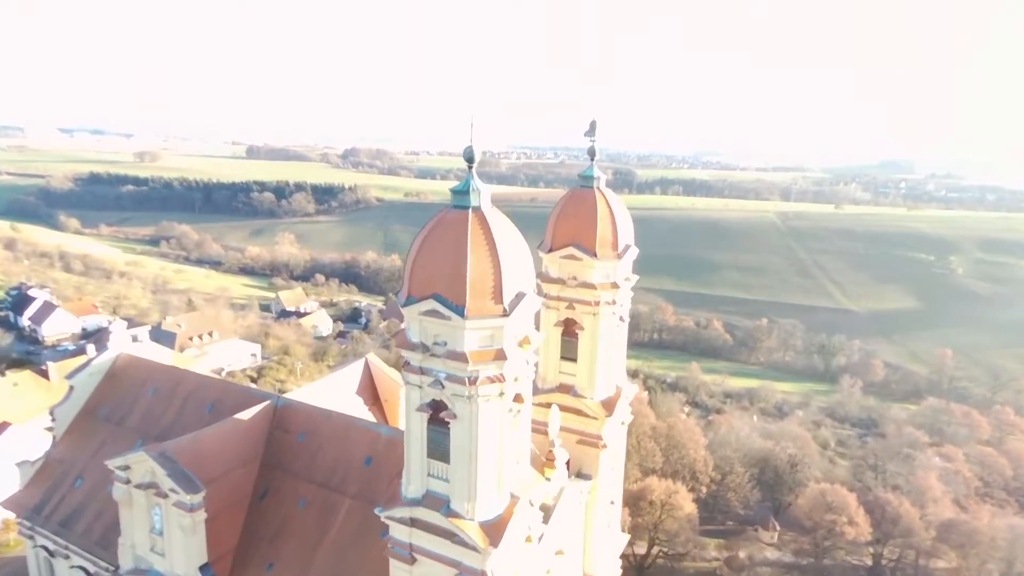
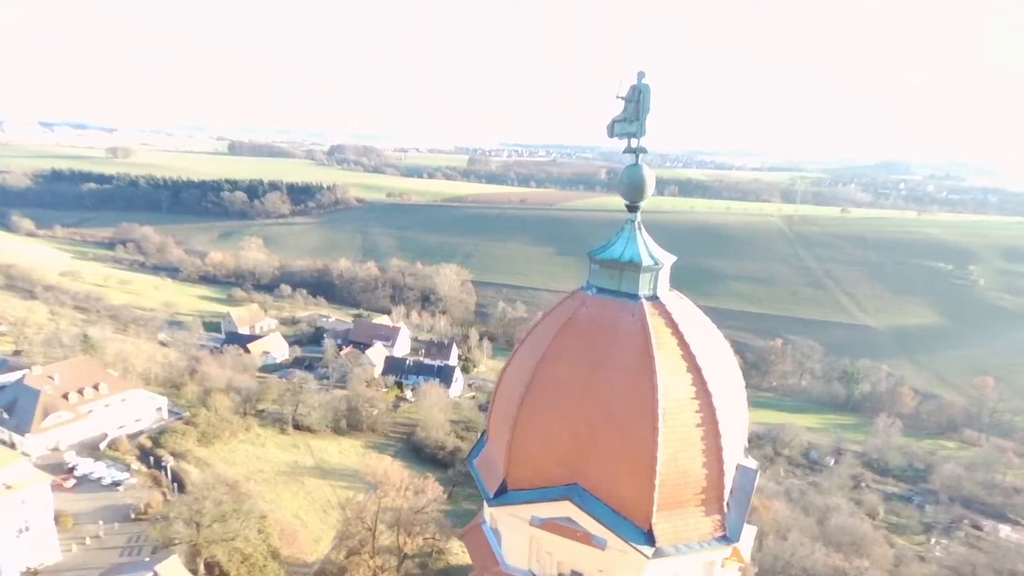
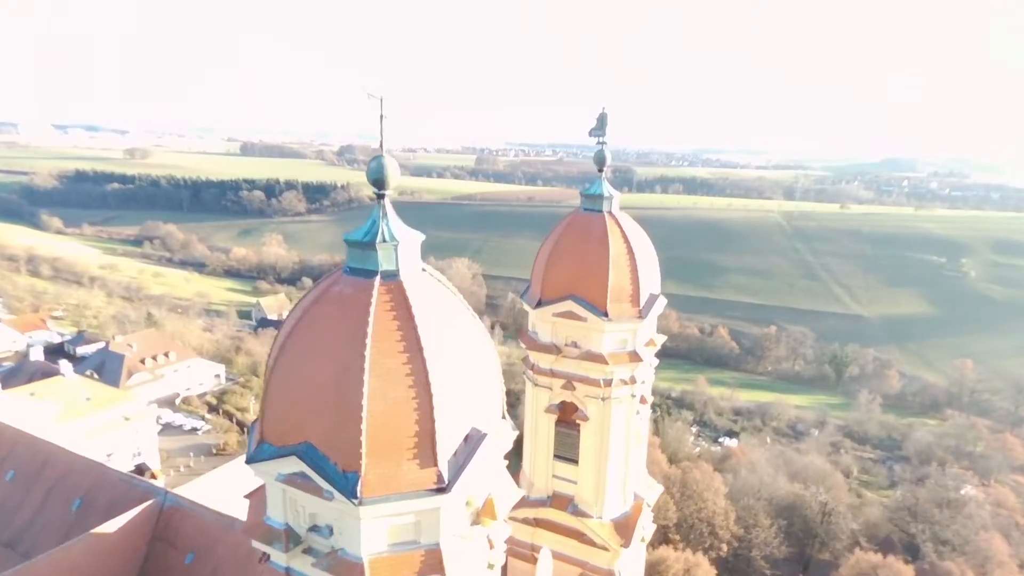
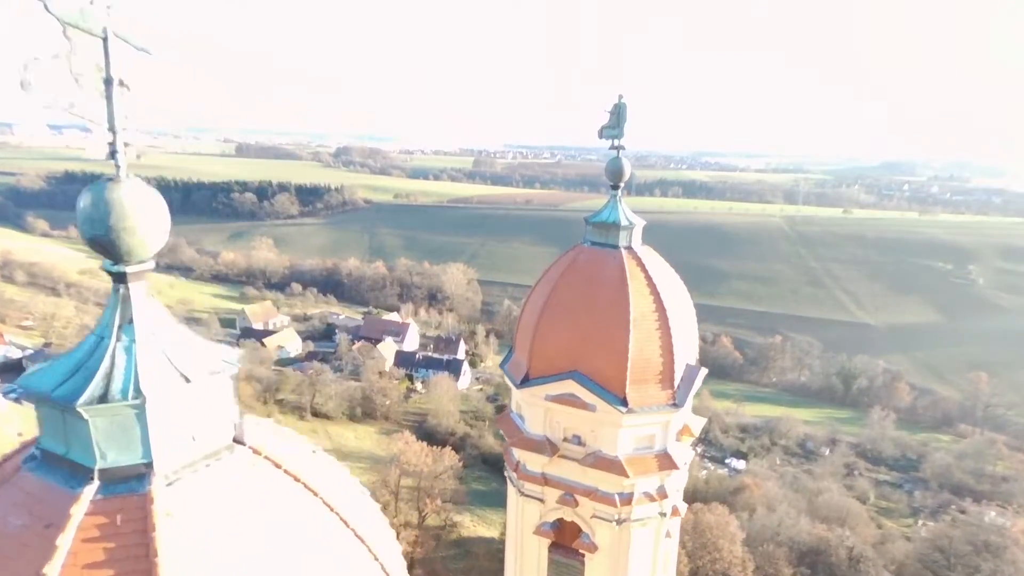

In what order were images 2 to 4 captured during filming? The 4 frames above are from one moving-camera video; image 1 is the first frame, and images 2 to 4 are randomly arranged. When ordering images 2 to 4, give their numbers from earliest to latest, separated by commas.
3, 4, 2
